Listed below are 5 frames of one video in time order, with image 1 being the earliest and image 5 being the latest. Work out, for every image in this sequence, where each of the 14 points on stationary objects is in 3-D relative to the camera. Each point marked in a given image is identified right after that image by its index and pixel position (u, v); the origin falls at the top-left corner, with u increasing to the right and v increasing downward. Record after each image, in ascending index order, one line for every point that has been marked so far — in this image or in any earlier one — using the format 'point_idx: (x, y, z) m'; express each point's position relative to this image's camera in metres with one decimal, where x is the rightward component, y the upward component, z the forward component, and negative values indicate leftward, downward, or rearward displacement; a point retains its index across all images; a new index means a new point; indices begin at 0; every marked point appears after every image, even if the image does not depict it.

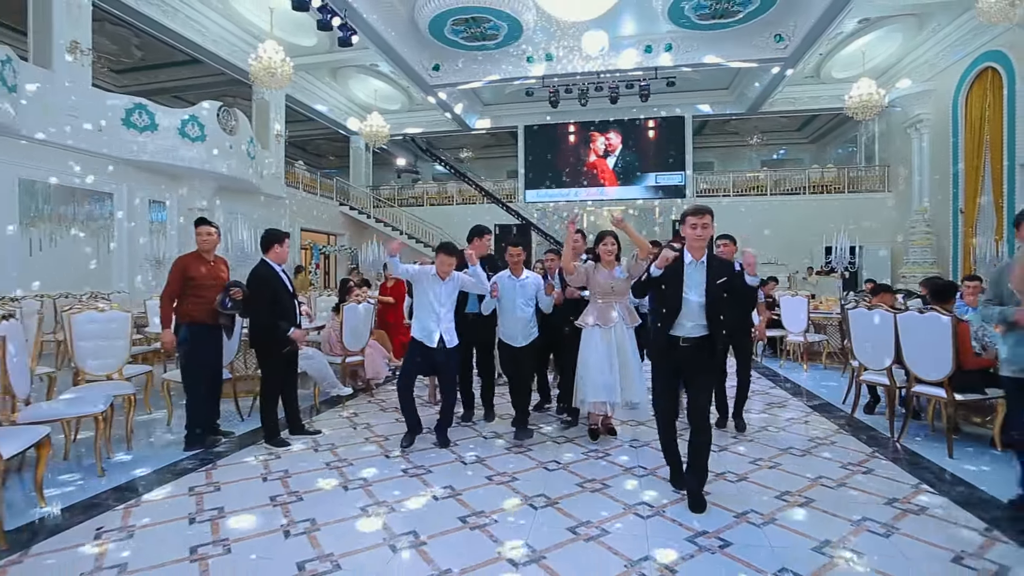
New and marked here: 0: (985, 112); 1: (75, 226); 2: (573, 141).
0: (+9.5, +3.5, +10.6) m
1: (-7.3, +1.0, +8.8) m
2: (+1.9, +4.5, +16.0) m
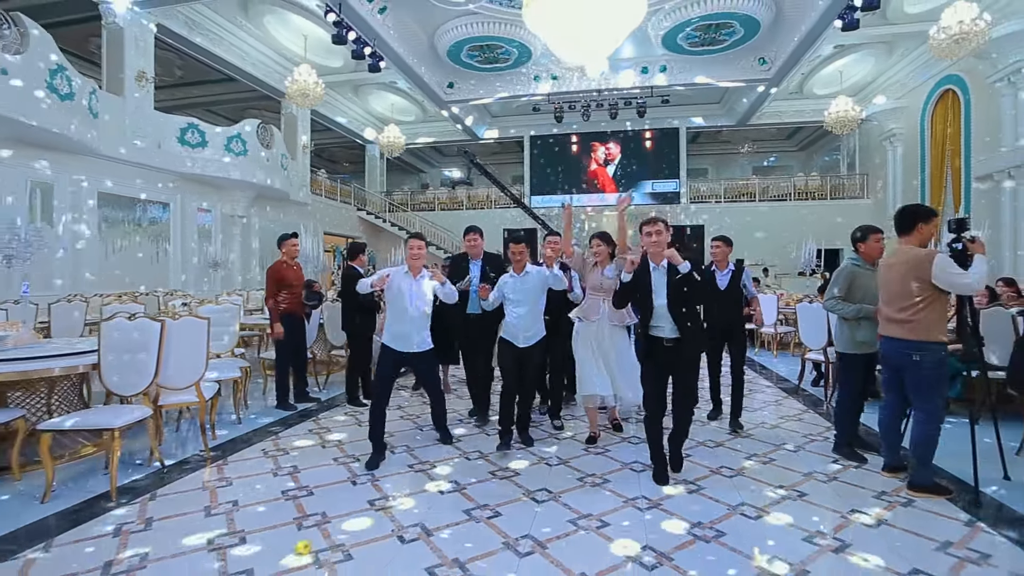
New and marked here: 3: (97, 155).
0: (+9.8, +3.5, +11.8) m
1: (-7.1, +1.1, +10.0) m
2: (+2.1, +4.5, +17.2) m
3: (-6.9, +2.2, +8.8) m
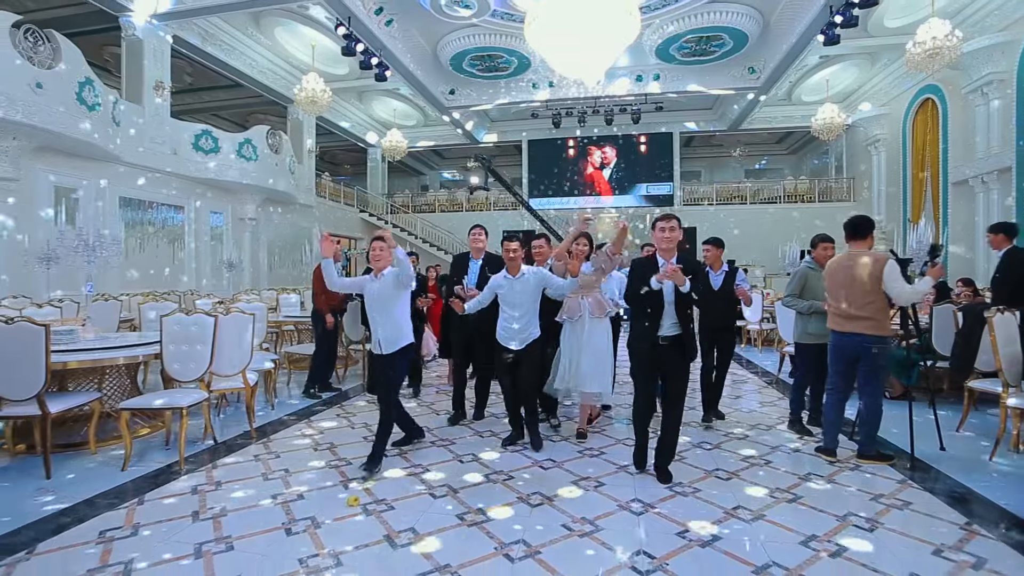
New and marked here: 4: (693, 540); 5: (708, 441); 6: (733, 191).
0: (+9.8, +3.6, +12.3) m
1: (-7.1, +1.1, +10.5) m
2: (+2.0, +4.5, +17.8) m
3: (-6.9, +2.2, +9.2) m
4: (+0.9, -1.2, +2.5) m
5: (+1.5, -1.2, +4.0) m
6: (+7.4, +3.3, +17.7) m
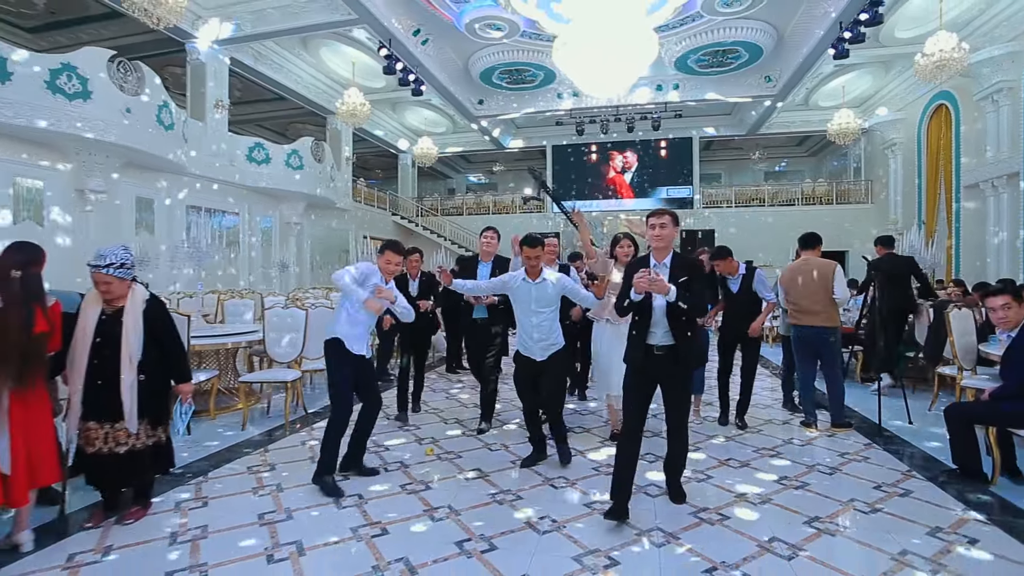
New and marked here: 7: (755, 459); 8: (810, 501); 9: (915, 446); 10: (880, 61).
0: (+10.4, +3.6, +12.8) m
1: (-6.5, +1.1, +11.6) m
2: (+2.9, +4.5, +18.5) m
3: (-6.4, +2.2, +10.3) m
4: (+1.1, -1.2, +3.3) m
5: (+1.8, -1.2, +4.8) m
6: (+8.3, +3.3, +18.2) m
7: (+1.7, -1.2, +3.6) m
8: (+1.6, -1.2, +2.9) m
9: (+2.9, -1.1, +3.7) m
10: (+9.0, +5.5, +12.8) m
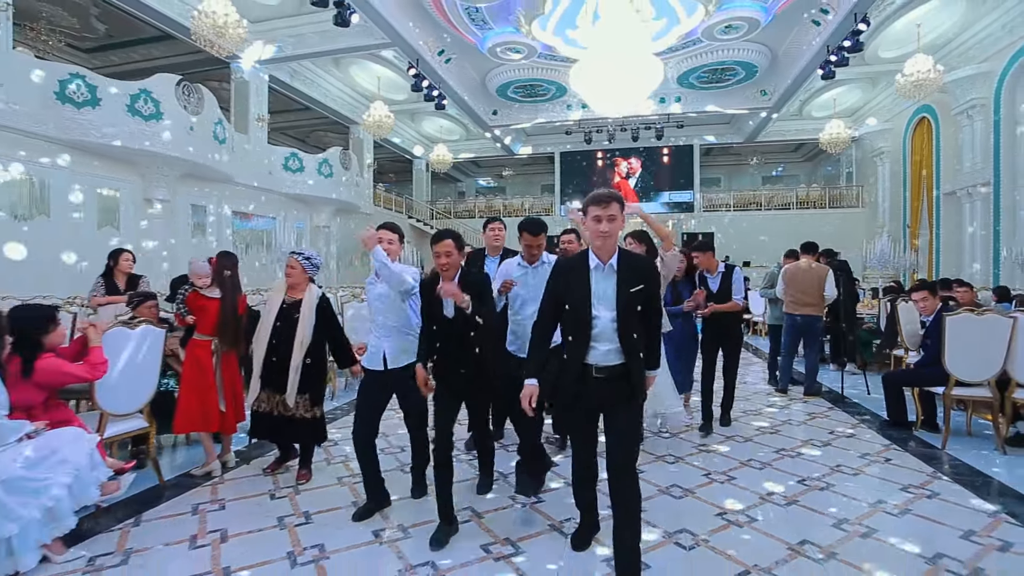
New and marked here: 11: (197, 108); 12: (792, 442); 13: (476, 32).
0: (+10.8, +3.6, +13.8) m
1: (-6.1, +1.1, +12.6) m
2: (+3.3, +4.5, +19.5) m
3: (-6.0, +2.3, +11.4) m
4: (+1.5, -1.2, +4.3) m
5: (+2.2, -1.1, +5.8) m
6: (+8.7, +3.3, +19.2) m
7: (+2.0, -1.1, +4.6) m
8: (+2.0, -1.1, +4.0) m
9: (+3.2, -1.1, +4.8) m
10: (+9.3, +5.6, +13.9) m
11: (-5.7, +3.3, +9.6) m
12: (+2.1, -1.1, +3.9) m
13: (-0.8, +5.4, +11.1) m
